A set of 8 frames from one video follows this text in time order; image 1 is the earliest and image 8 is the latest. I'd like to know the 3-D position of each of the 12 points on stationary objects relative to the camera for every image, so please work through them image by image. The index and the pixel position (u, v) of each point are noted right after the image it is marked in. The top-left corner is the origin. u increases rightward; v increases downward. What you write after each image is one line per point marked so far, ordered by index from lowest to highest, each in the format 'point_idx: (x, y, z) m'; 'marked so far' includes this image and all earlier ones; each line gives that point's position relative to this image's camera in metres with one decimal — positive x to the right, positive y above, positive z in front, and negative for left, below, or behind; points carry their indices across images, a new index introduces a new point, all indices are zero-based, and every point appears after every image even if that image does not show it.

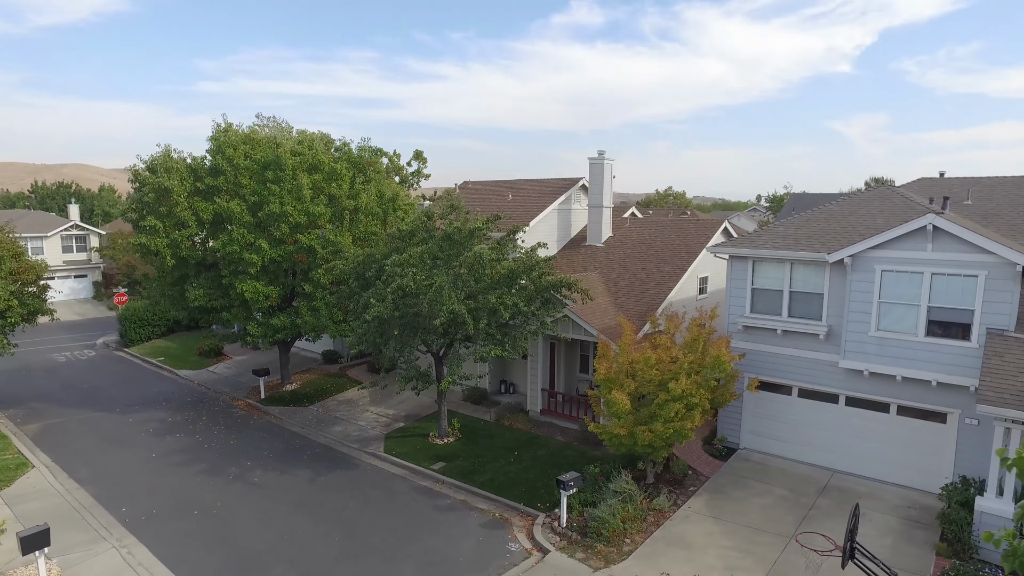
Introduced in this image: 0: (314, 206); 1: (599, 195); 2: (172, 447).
0: (-6.0, +2.5, +16.7) m
1: (+3.1, +3.3, +19.3) m
2: (-9.7, -4.5, +15.6) m
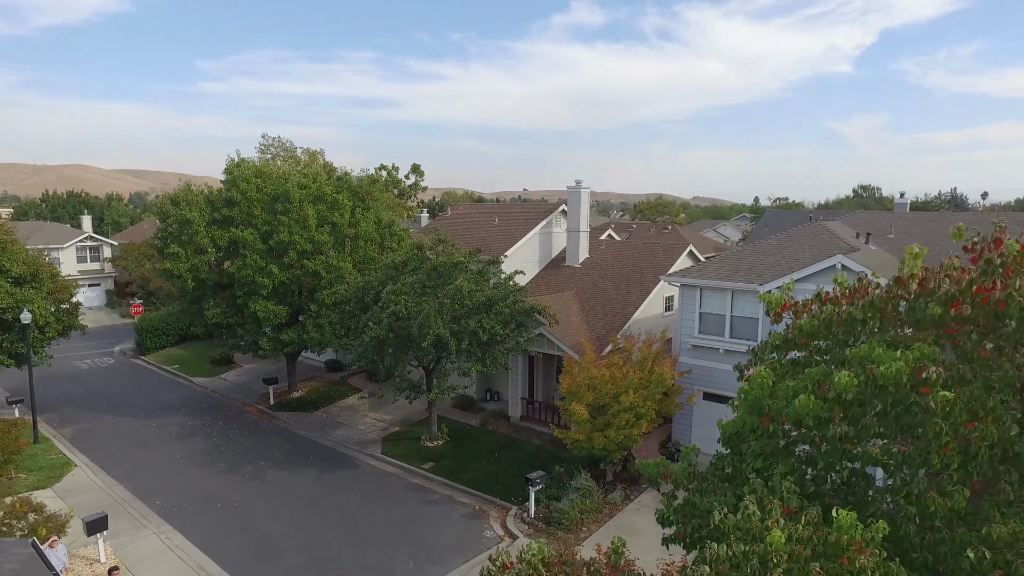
0: (-6.6, +1.8, +18.7) m
1: (+2.5, +2.6, +21.3) m
2: (-10.3, -5.2, +17.6) m
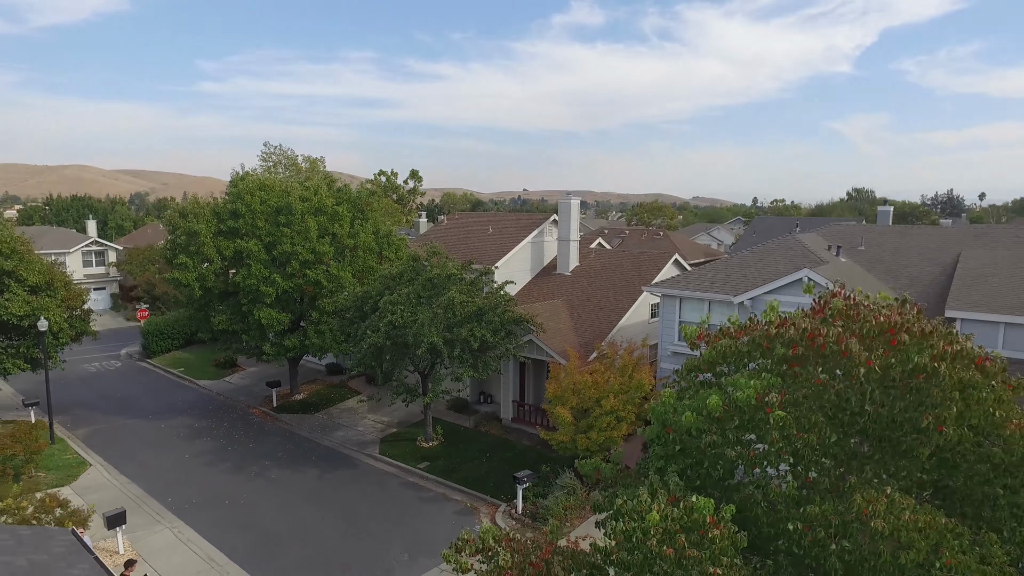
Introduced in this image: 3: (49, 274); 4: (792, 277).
0: (-6.9, +1.5, +19.6) m
1: (+2.2, +2.3, +22.2) m
2: (-10.5, -5.5, +18.5) m
3: (-16.5, +0.5, +19.5) m
4: (+7.1, +0.3, +13.8) m
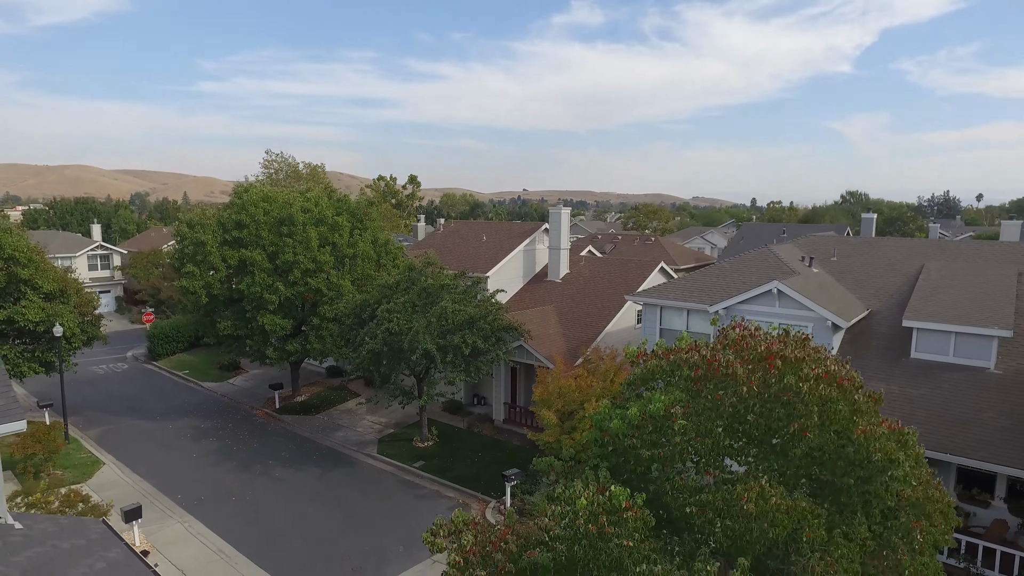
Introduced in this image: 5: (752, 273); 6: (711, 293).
0: (-7.2, +1.3, +20.6) m
1: (+1.9, +2.1, +23.2) m
2: (-10.9, -5.7, +19.5) m
3: (-16.8, +0.2, +20.4) m
4: (+6.8, 0.0, +14.8) m
5: (+7.3, +0.5, +16.5) m
6: (+5.9, -0.2, +16.2) m
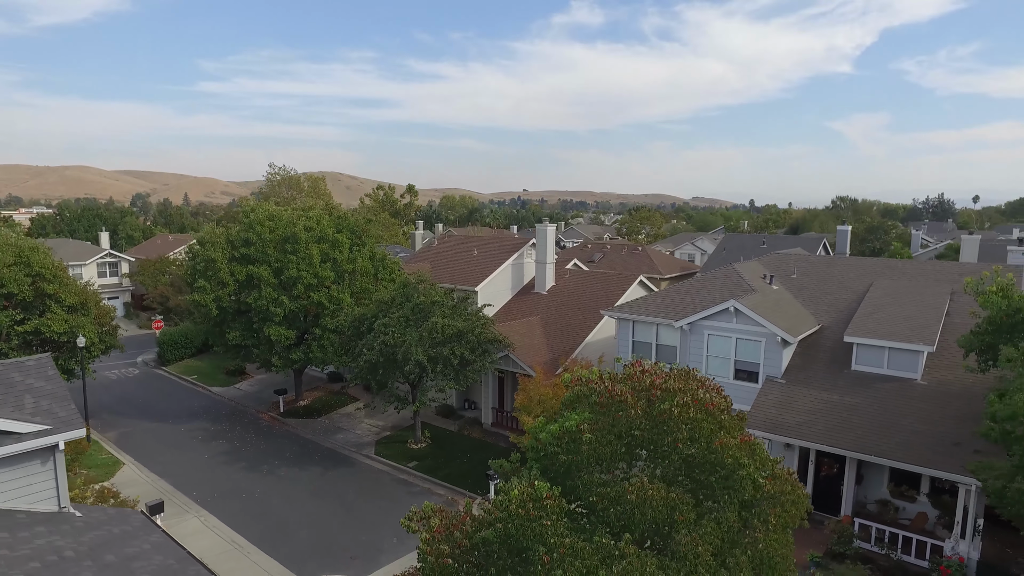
0: (-7.7, +0.7, +22.2) m
1: (+1.4, +1.5, +24.8) m
2: (-11.4, -6.3, +21.1) m
3: (-17.3, -0.3, +22.1) m
4: (+6.3, -0.5, +16.4) m
5: (+6.8, -0.1, +18.1) m
6: (+5.4, -0.7, +17.8) m
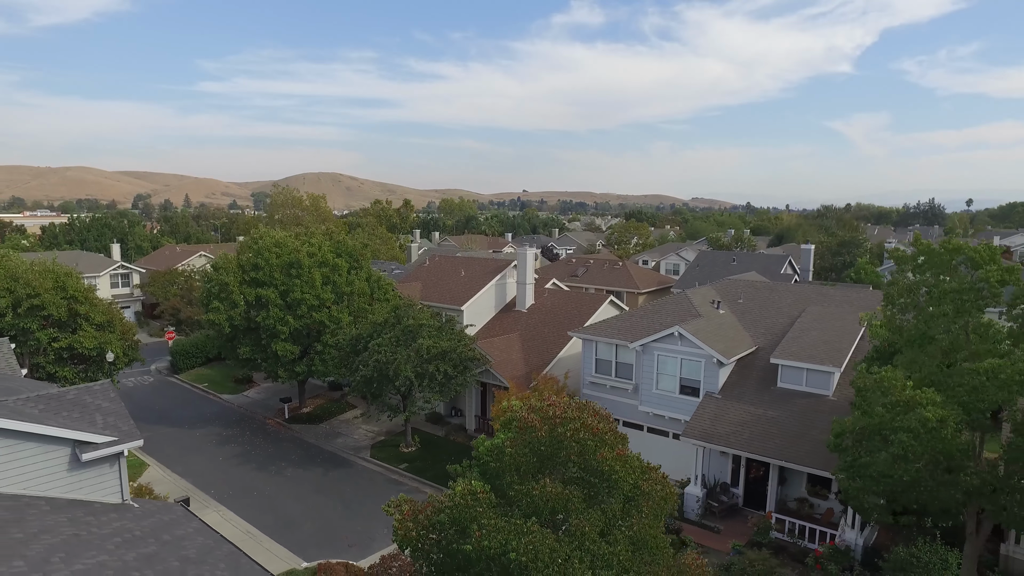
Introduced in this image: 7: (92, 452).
0: (-8.6, -0.2, +24.8) m
1: (+0.6, +0.6, +27.4) m
2: (-12.2, -7.2, +23.7) m
3: (-18.2, -1.2, +24.7) m
4: (+5.4, -1.5, +19.0) m
5: (+5.9, -1.0, +20.7) m
6: (+4.6, -1.6, +20.4) m
7: (-8.4, -3.3, +11.0) m
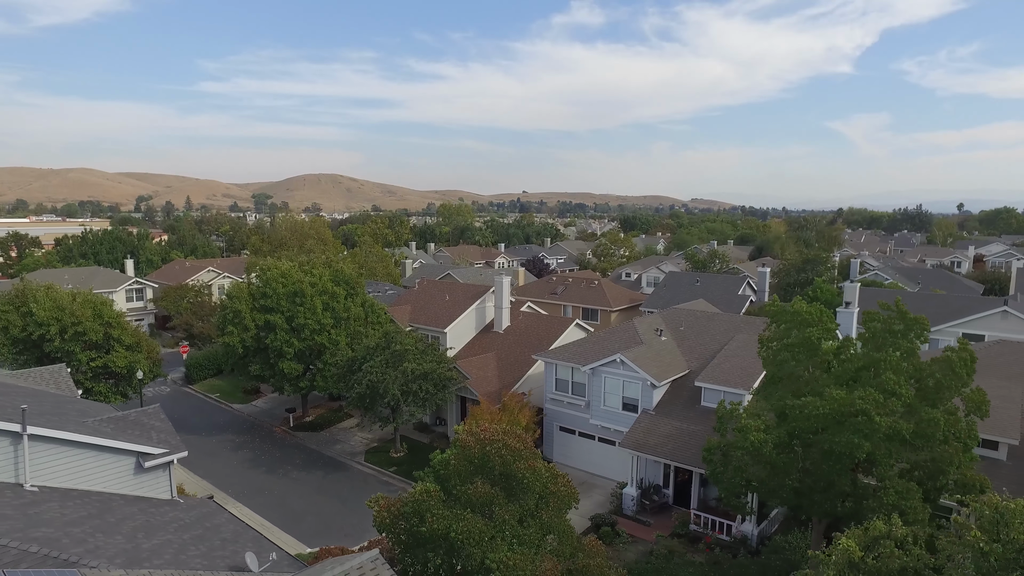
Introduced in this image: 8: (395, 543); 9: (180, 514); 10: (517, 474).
0: (-9.8, -1.5, +28.5) m
1: (-0.7, -0.8, +31.1) m
2: (-13.5, -8.5, +27.4) m
3: (-19.4, -2.5, +28.4) m
4: (+4.2, -2.8, +22.7) m
5: (+4.7, -2.4, +24.4) m
6: (+3.3, -3.0, +24.1) m
7: (-9.7, -4.6, +14.6) m
8: (-2.7, -5.9, +12.6) m
9: (-8.7, -5.9, +14.3) m
10: (+0.2, -4.3, +12.5) m
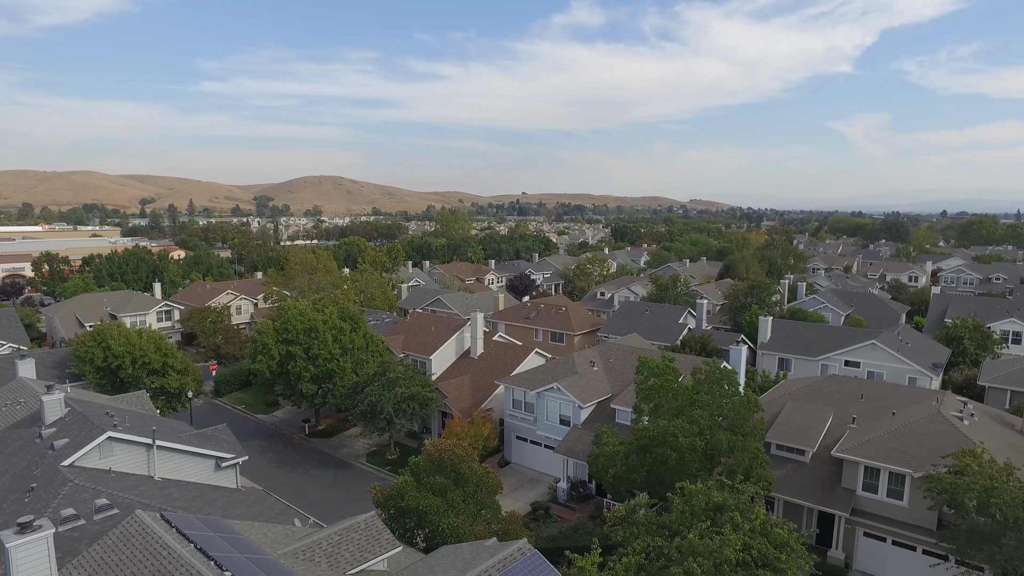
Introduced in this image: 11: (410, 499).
0: (-11.7, -3.9, +35.9) m
1: (-2.6, -3.2, +38.5) m
2: (-15.4, -10.9, +34.8) m
3: (-21.3, -4.9, +35.8) m
4: (+2.3, -5.3, +30.1) m
5: (+2.7, -4.8, +31.9) m
6: (+1.4, -5.4, +31.6) m
7: (-11.6, -7.0, +22.1) m
8: (-4.6, -8.3, +20.0) m
9: (-10.6, -8.3, +21.7) m
10: (-1.8, -6.7, +19.9) m
11: (-3.6, -7.4, +19.1) m
